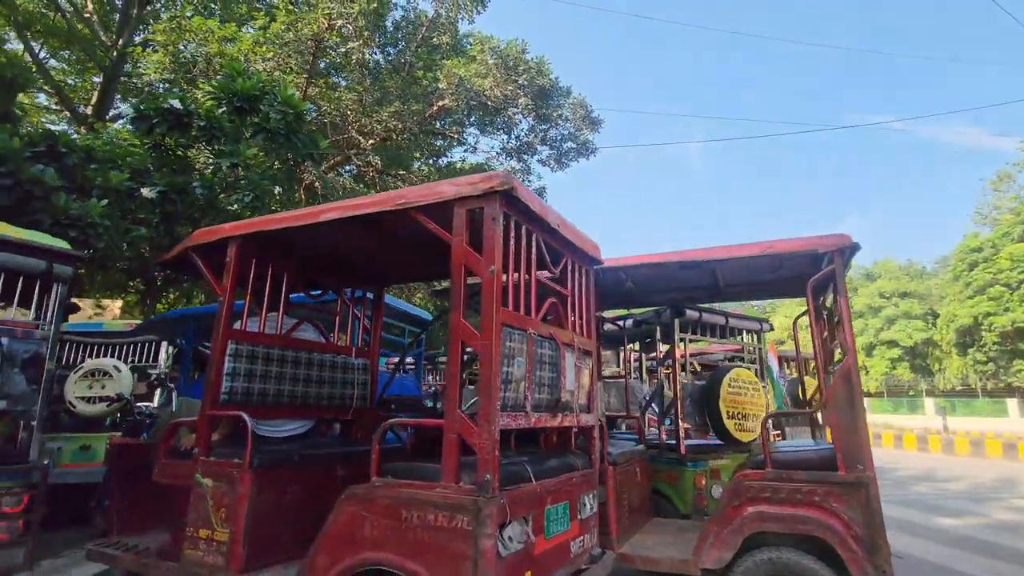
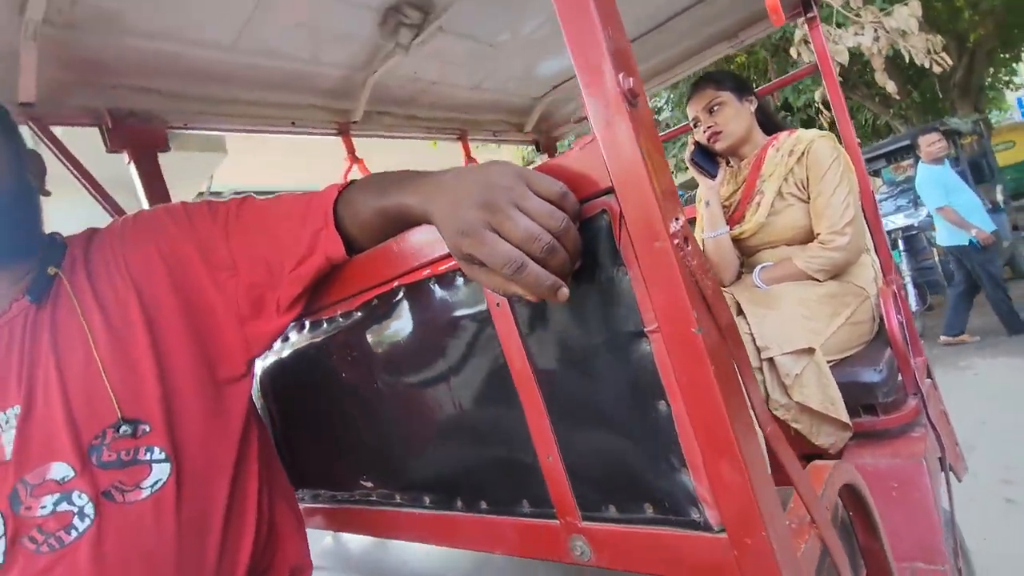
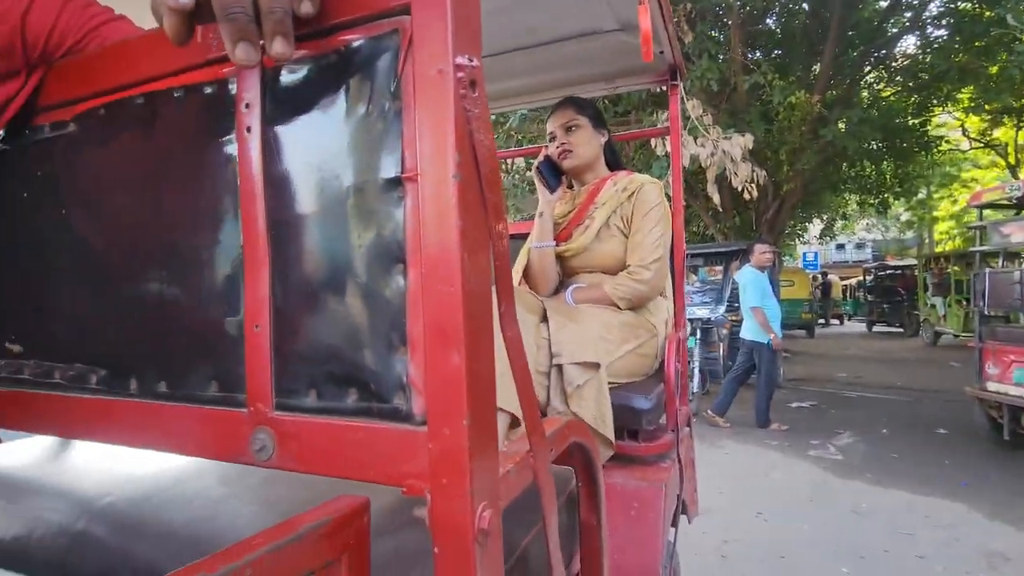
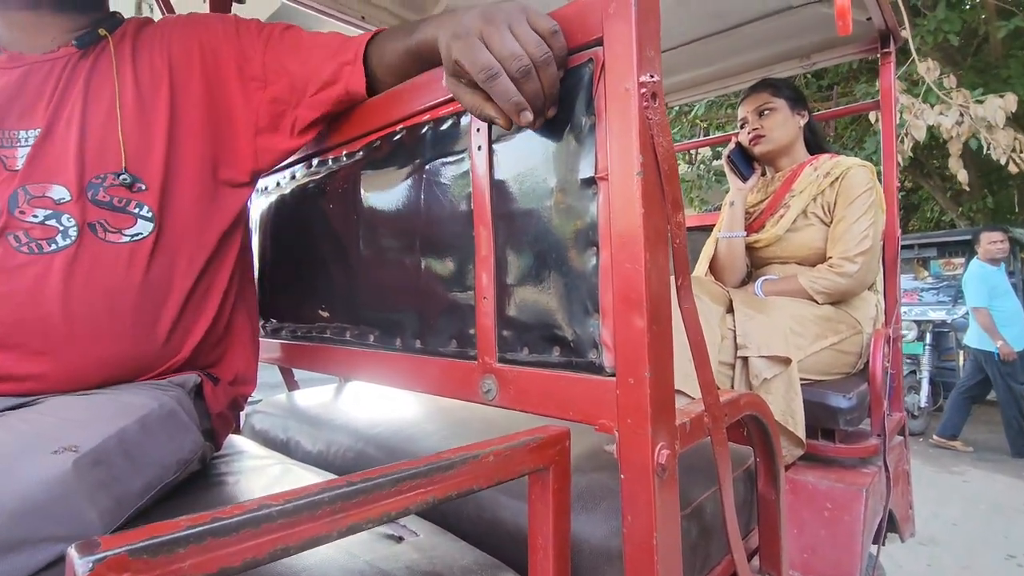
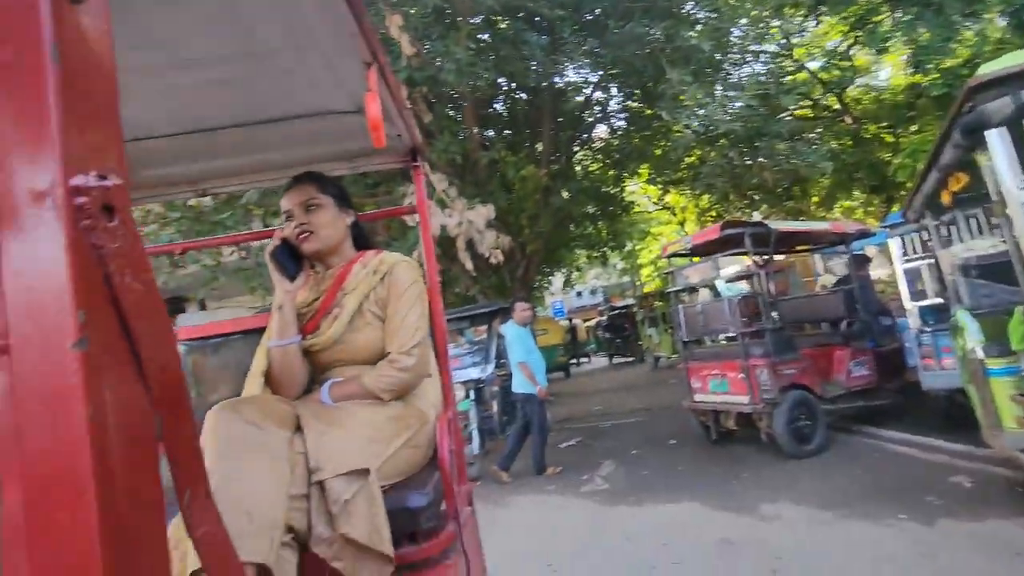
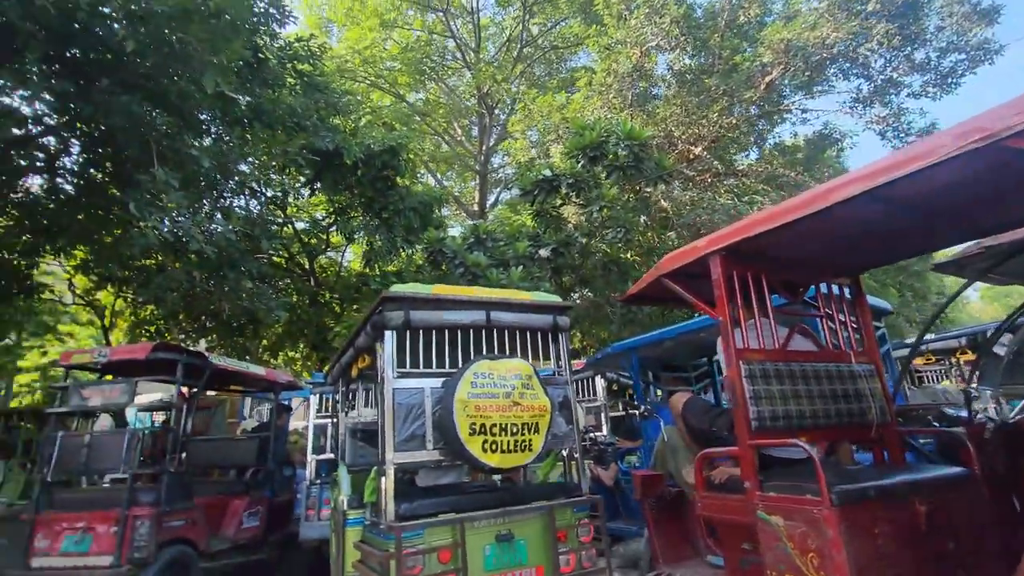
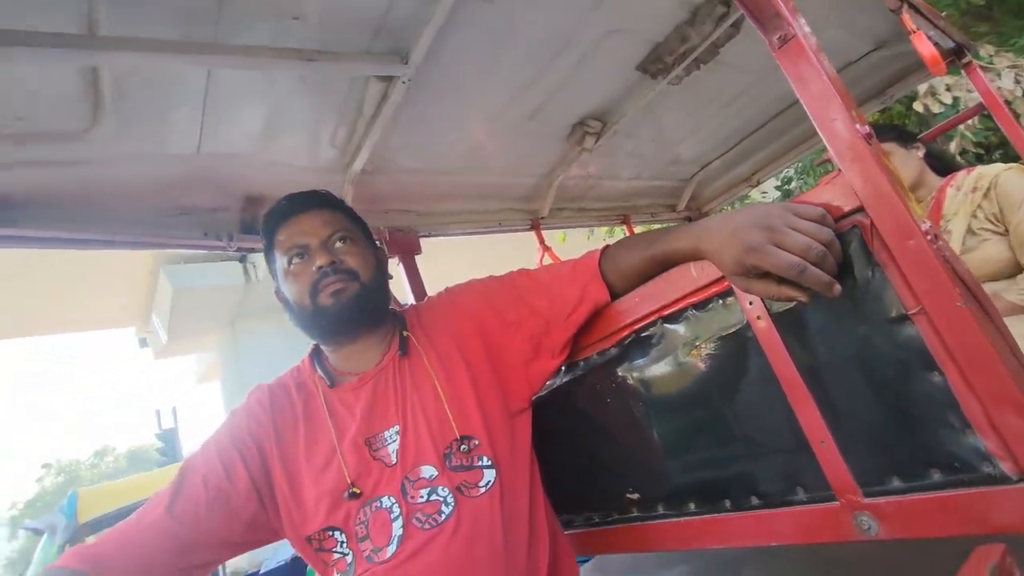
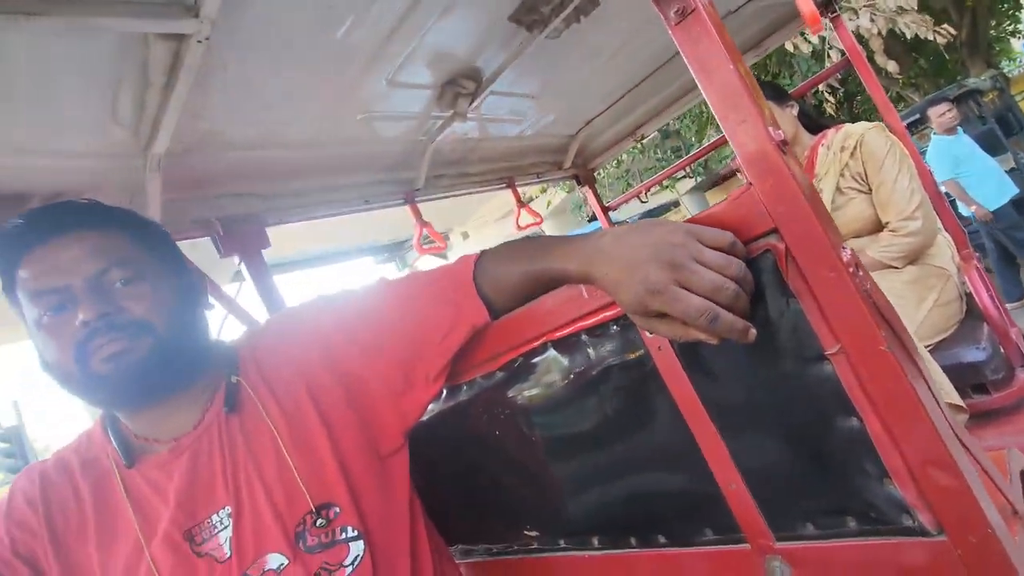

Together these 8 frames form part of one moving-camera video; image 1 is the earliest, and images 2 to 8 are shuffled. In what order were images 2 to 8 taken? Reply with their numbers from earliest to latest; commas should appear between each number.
6, 5, 3, 4, 2, 8, 7
